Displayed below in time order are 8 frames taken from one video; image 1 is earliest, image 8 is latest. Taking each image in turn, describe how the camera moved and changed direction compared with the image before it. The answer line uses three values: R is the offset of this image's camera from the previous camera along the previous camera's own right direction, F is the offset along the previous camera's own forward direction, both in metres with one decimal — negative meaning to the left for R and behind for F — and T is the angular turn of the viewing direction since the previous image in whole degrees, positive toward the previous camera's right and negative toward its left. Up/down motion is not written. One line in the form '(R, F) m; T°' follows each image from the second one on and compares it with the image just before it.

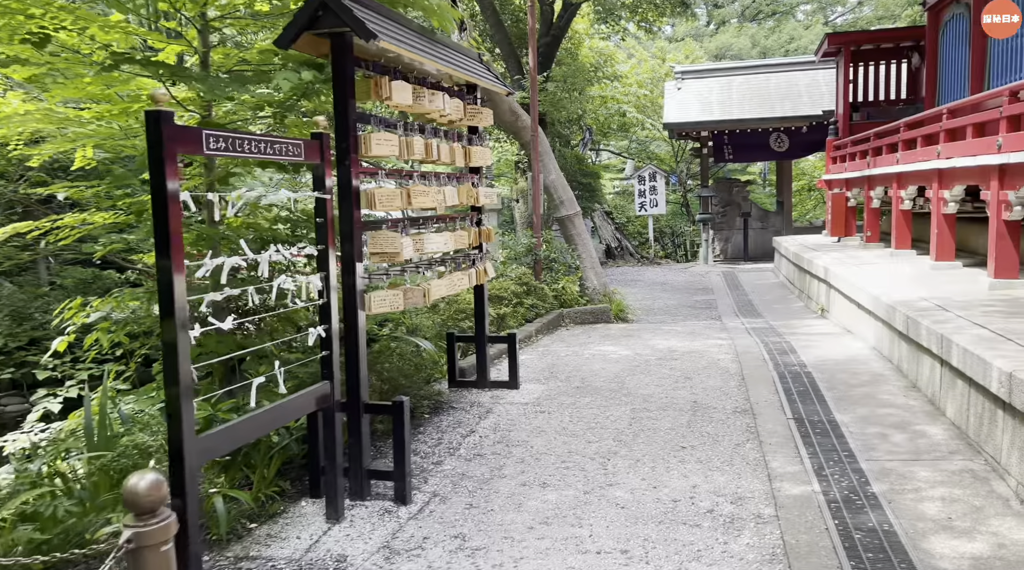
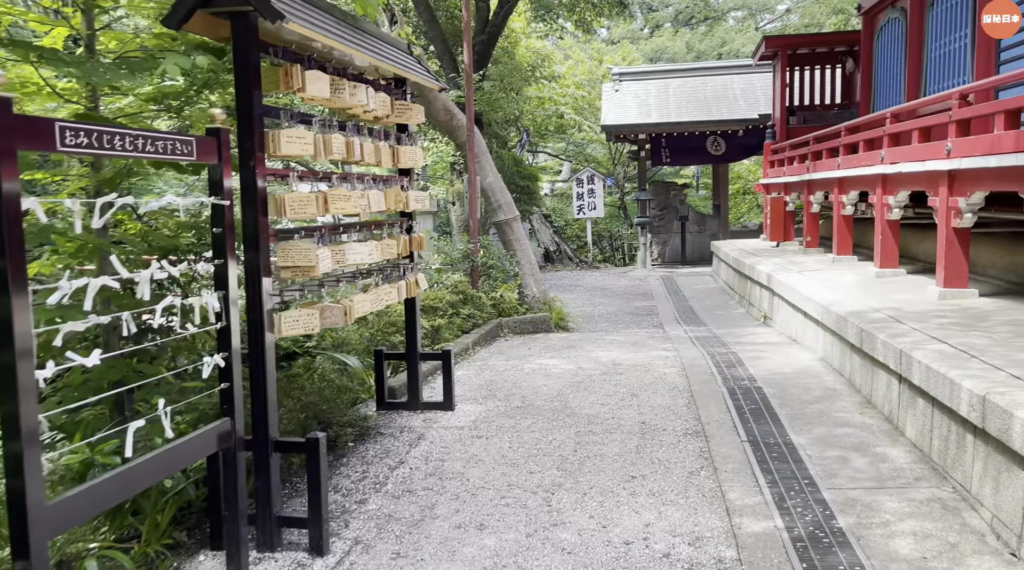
(0.0, +0.4) m; +4°
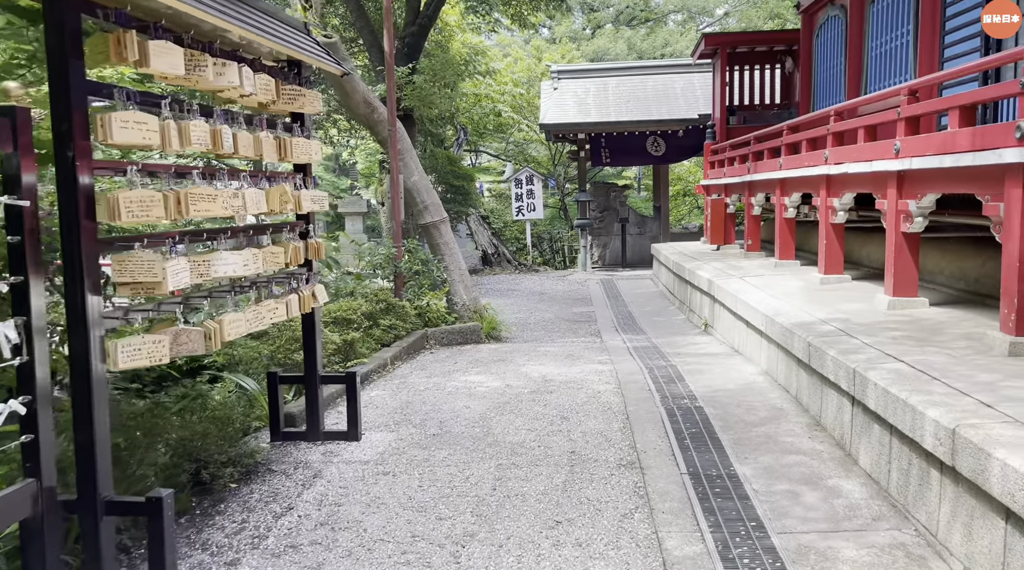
(+0.2, +0.5) m; +4°
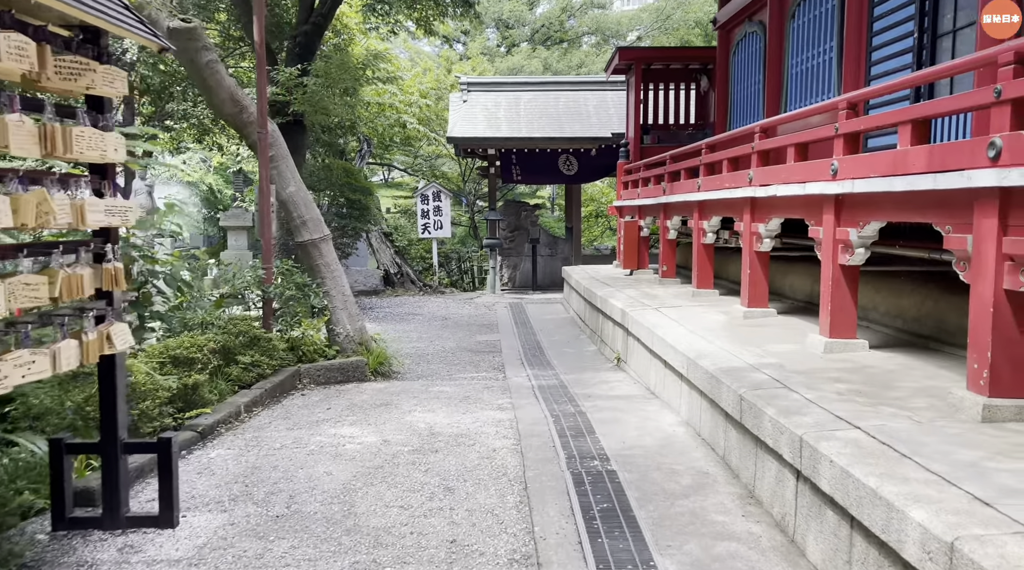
(+0.2, +0.9) m; +6°
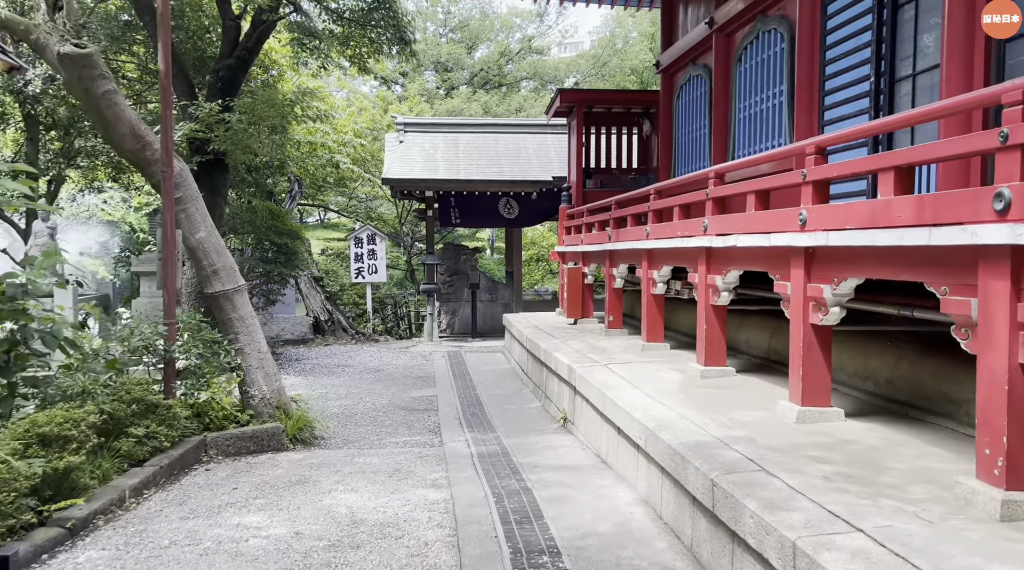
(0.0, +0.6) m; +4°
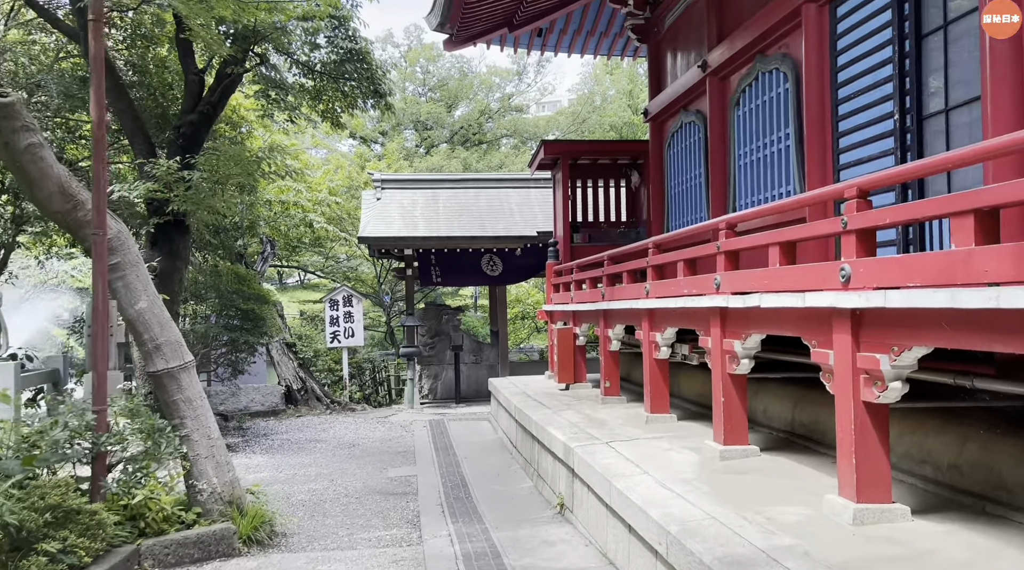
(0.0, +0.8) m; +1°
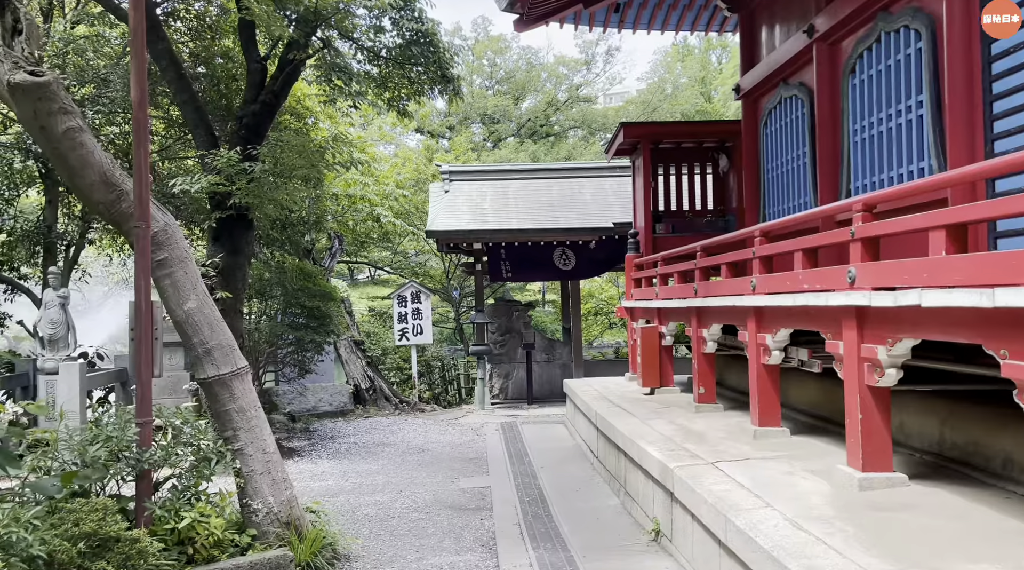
(-0.1, +0.7) m; -4°
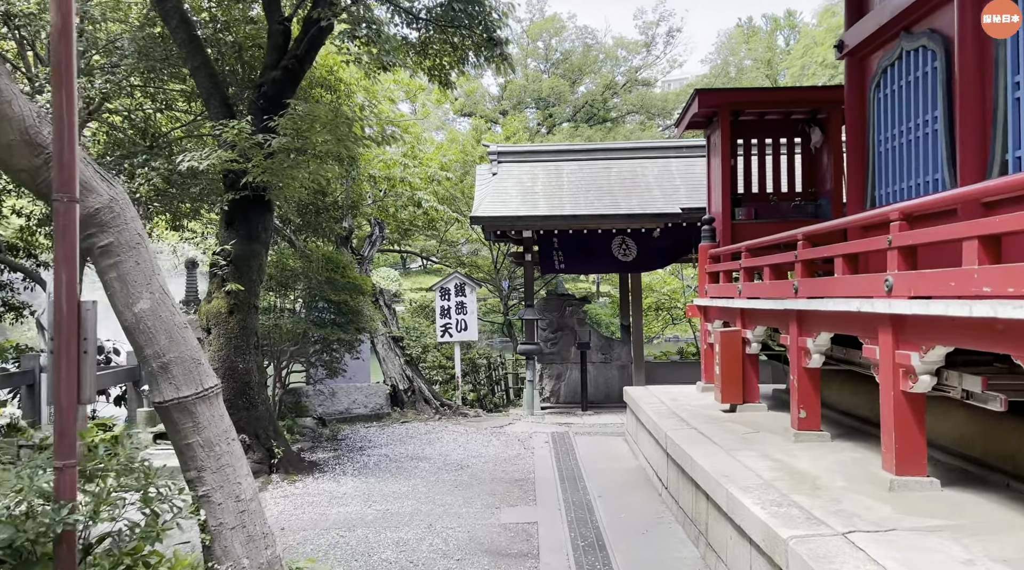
(0.0, +1.4) m; -3°
